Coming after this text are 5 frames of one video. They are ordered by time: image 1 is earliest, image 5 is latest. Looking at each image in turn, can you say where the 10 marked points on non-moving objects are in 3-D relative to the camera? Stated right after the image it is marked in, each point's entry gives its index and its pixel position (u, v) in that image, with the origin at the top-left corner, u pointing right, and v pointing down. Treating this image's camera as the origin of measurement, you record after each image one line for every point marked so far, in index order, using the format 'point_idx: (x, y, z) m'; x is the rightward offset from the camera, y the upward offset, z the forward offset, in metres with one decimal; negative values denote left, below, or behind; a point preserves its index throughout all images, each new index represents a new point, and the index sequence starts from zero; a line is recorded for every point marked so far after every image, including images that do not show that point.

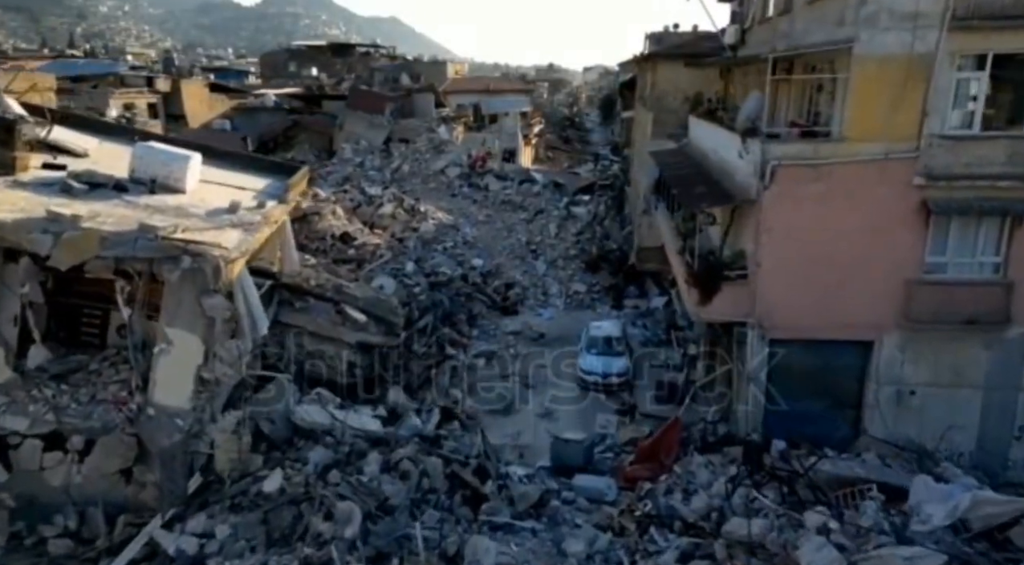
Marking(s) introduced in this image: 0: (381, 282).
0: (-2.9, 0.0, +16.9) m
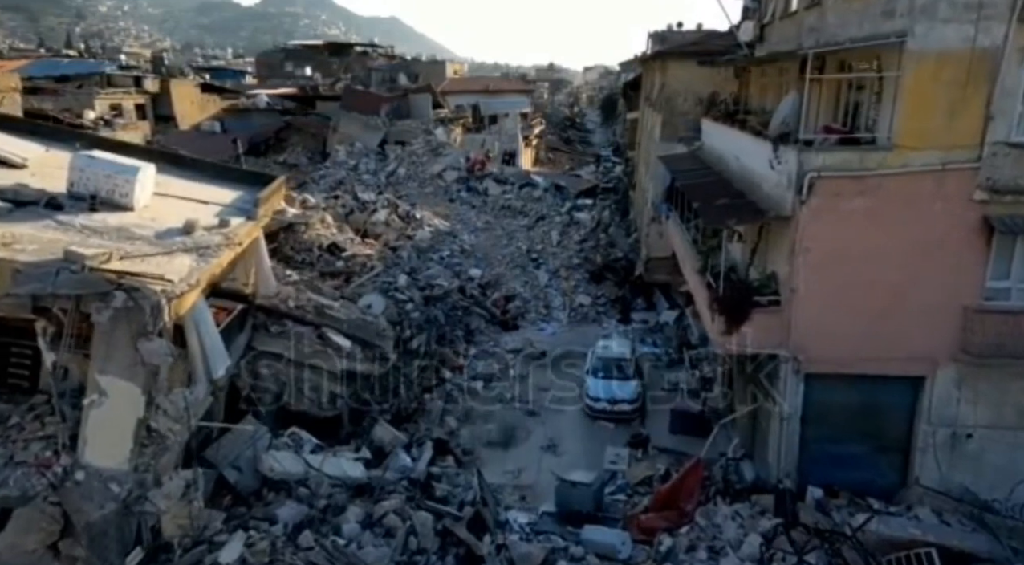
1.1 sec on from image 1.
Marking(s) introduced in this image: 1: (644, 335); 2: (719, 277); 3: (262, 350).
0: (-2.9, -0.3, +15.5) m
1: (+3.4, -1.4, +19.4) m
2: (+3.0, 0.0, +10.9) m
3: (-3.8, -1.0, +11.8) m
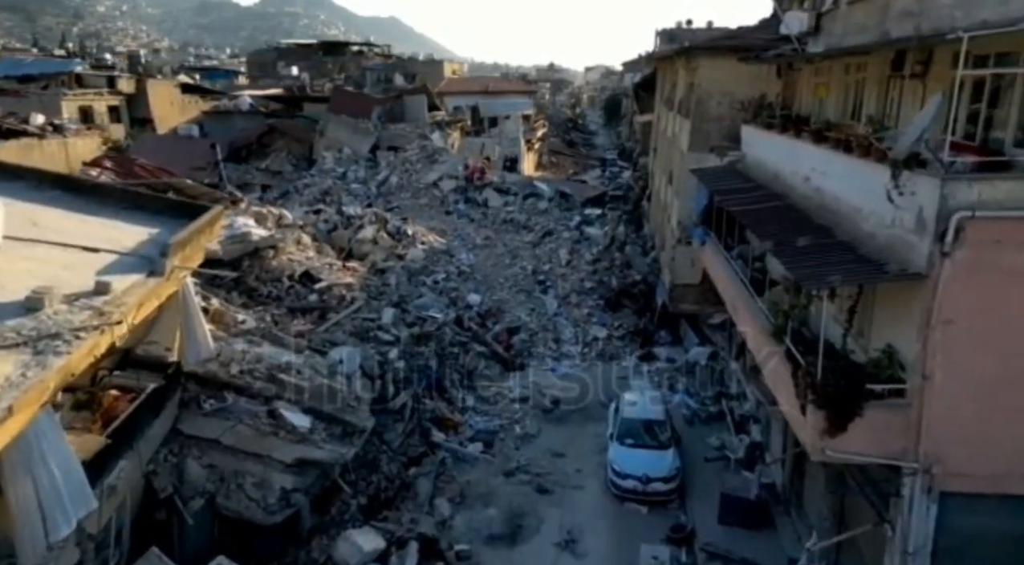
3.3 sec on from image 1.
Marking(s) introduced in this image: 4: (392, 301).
0: (-2.8, -1.1, +12.7) m
1: (+3.5, -2.2, +16.6) m
2: (+3.1, -0.7, +8.0) m
3: (-3.7, -1.8, +8.9) m
4: (-2.7, -0.4, +17.6) m
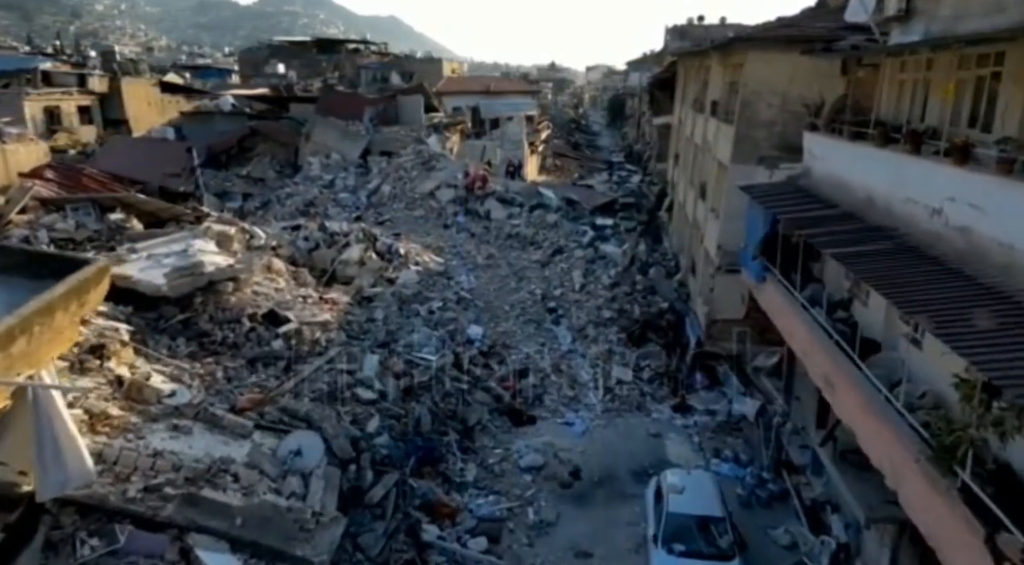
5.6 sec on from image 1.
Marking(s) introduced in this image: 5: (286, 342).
0: (-2.6, -1.8, +9.7) m
1: (+3.6, -2.9, +13.6) m
2: (+3.3, -1.4, +5.1) m
3: (-3.5, -2.5, +6.0) m
4: (-2.6, -1.1, +14.7) m
5: (-3.8, -1.0, +12.9) m
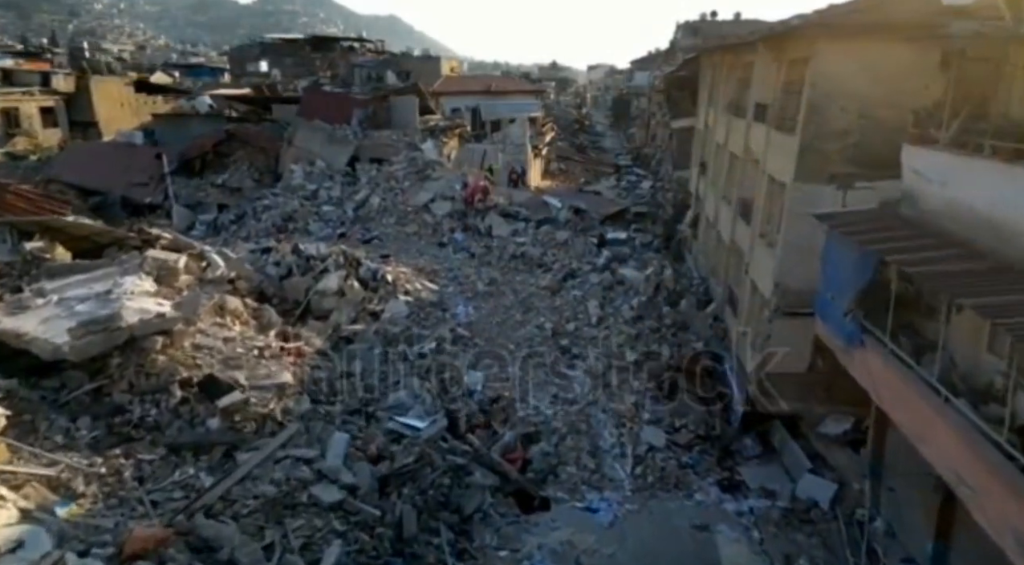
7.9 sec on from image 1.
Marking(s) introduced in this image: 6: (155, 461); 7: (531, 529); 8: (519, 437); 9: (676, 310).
0: (-2.5, -2.5, +6.7) m
1: (+3.8, -3.6, +10.6) m
2: (+3.4, -2.2, +2.1) m
3: (-3.4, -3.2, +3.0) m
4: (-2.4, -1.9, +11.7) m
5: (-3.7, -1.8, +9.9) m
6: (-4.1, -2.0, +8.9) m
7: (+0.3, -3.5, +10.9) m
8: (+0.1, -2.6, +12.8) m
9: (+3.8, -0.7, +18.0) m
